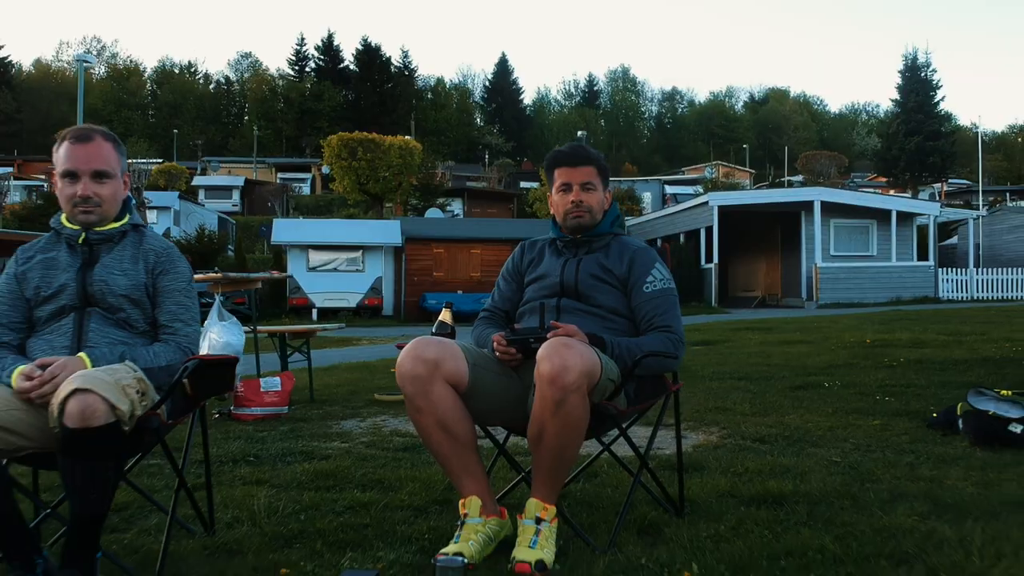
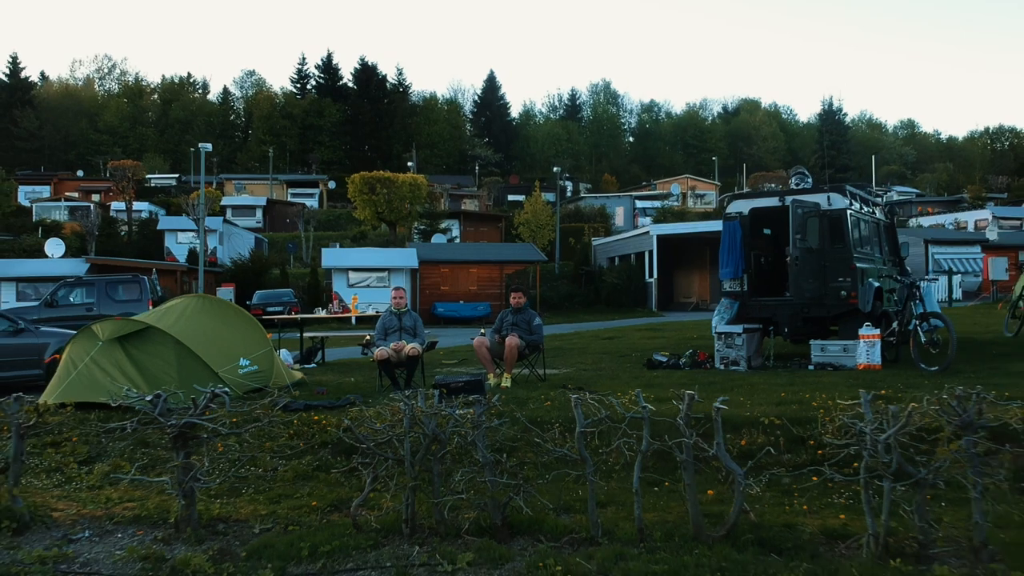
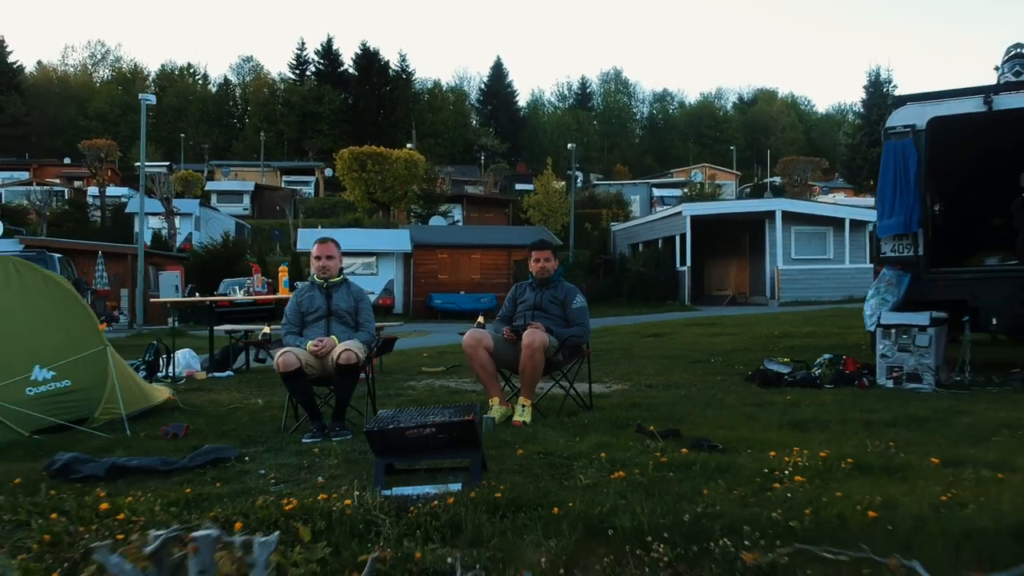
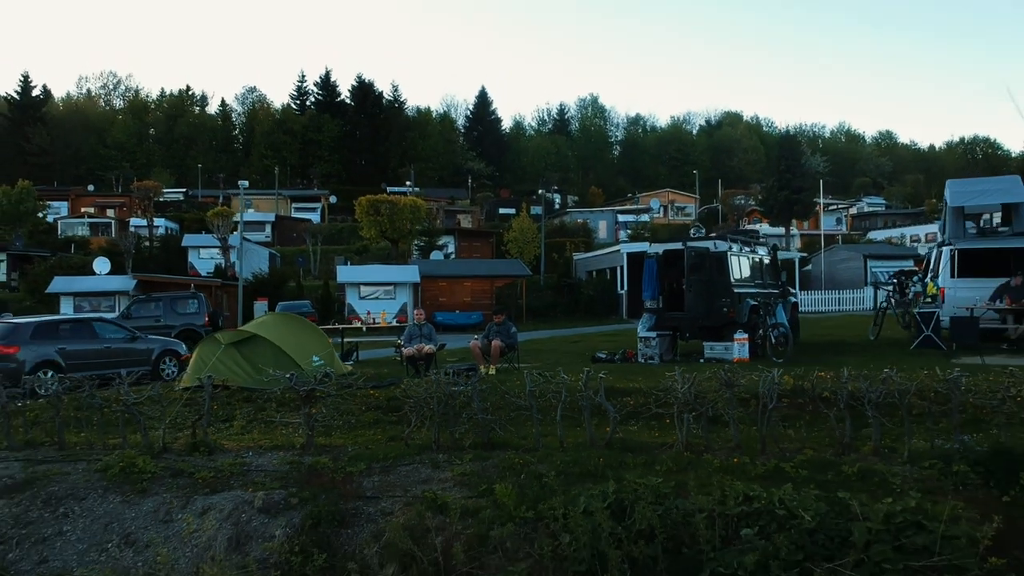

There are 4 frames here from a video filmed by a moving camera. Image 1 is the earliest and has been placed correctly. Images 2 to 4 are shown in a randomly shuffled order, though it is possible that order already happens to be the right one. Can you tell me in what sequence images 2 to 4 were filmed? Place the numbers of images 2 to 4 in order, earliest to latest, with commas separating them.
3, 2, 4
